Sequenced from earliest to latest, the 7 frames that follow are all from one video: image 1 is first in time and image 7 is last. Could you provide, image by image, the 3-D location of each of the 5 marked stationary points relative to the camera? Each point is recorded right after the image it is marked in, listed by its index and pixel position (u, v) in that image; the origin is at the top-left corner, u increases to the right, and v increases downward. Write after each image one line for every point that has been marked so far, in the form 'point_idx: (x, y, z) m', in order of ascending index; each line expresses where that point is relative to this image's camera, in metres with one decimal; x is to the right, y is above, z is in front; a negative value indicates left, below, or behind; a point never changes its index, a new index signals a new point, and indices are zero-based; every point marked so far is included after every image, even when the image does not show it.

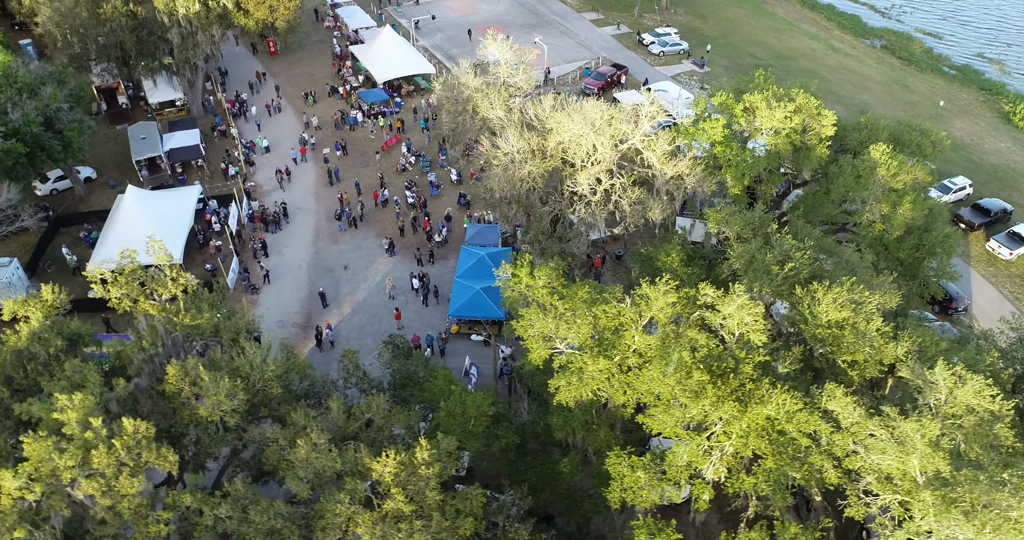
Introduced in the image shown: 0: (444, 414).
0: (-1.6, -3.6, +18.3) m
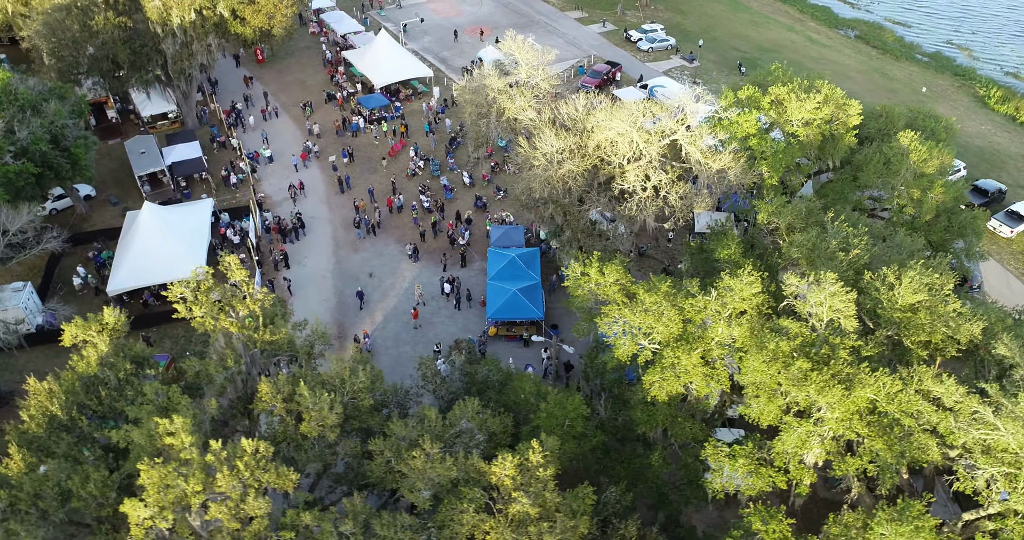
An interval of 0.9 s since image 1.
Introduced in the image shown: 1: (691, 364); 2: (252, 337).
0: (+0.8, -3.7, +18.4) m
1: (+4.6, -2.3, +18.2) m
2: (-6.9, -1.8, +19.1) m
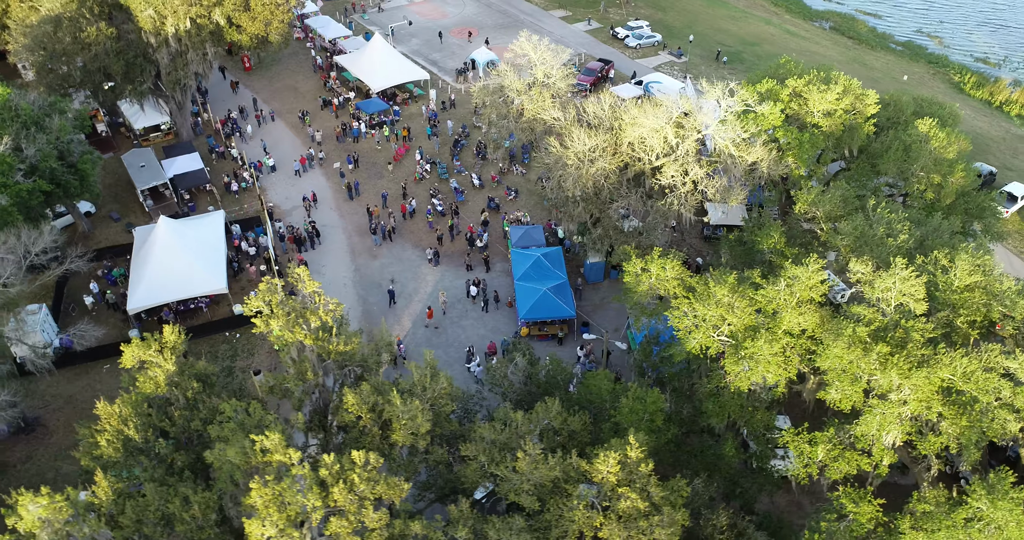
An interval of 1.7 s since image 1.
0: (+2.9, -3.6, +18.5) m
1: (+6.7, -2.1, +18.6) m
2: (-4.9, -2.1, +18.9) m
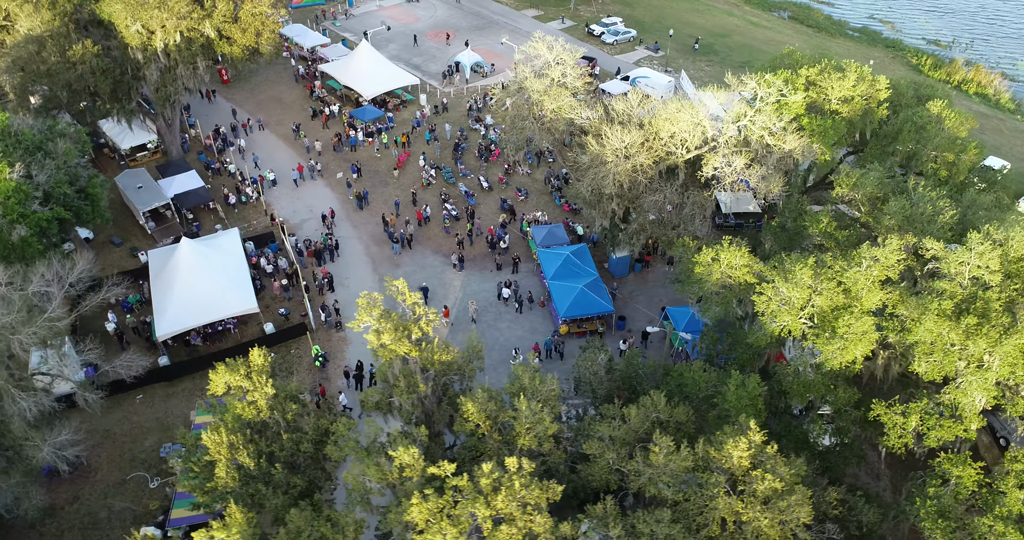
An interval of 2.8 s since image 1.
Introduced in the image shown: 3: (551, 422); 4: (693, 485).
0: (+5.7, -3.4, +19.0) m
1: (+9.4, -1.6, +19.4) m
2: (-2.2, -2.3, +18.8) m
3: (+0.9, -3.6, +17.3) m
4: (+4.1, -4.9, +16.5) m
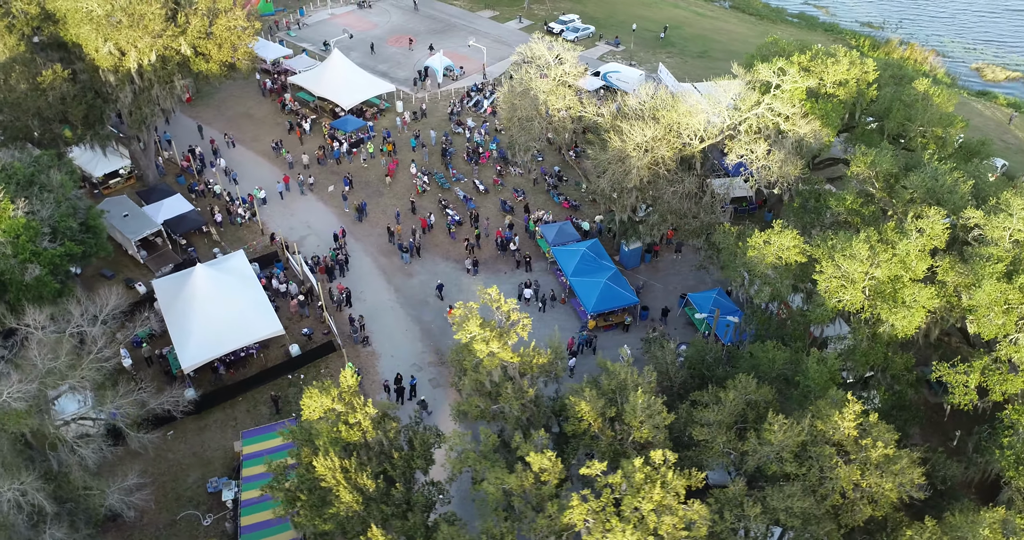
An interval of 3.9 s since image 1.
0: (+8.2, -2.9, +19.9) m
1: (+11.7, -0.8, +20.6) m
2: (+0.4, -2.4, +18.9) m
3: (+3.7, -3.5, +17.7) m
4: (+7.0, -4.5, +17.2) m
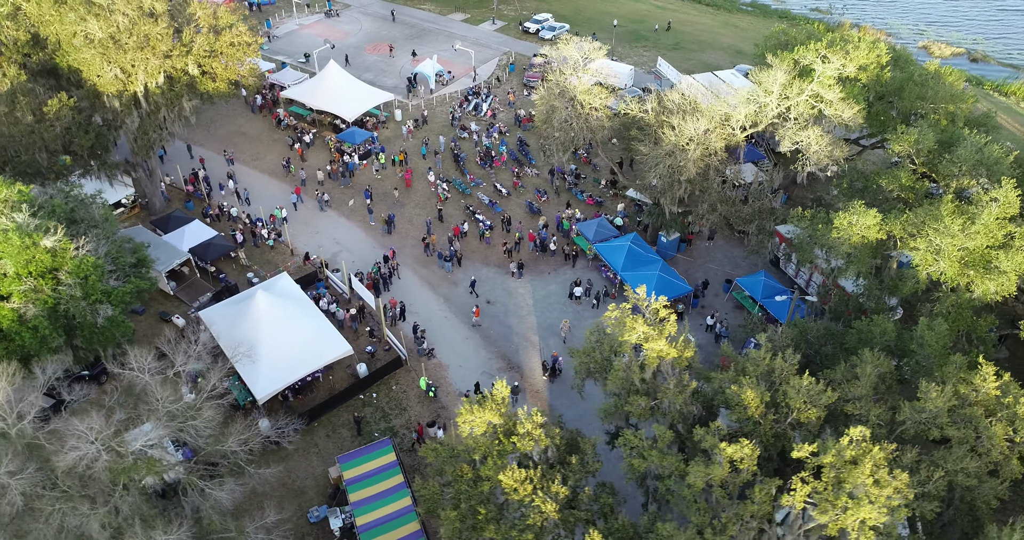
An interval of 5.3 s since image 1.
0: (+12.1, -2.2, +21.2) m
1: (+15.3, +0.2, +22.2) m
2: (+4.4, -2.4, +19.3) m
3: (+7.9, -3.1, +18.5) m
4: (+11.4, -3.9, +18.4) m
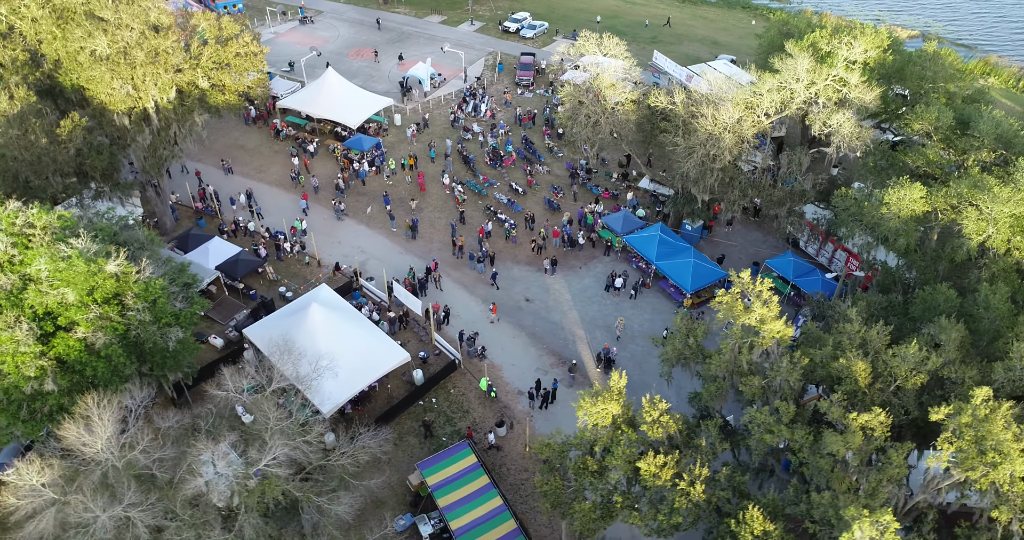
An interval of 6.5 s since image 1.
0: (+15.0, -1.2, +22.5) m
1: (+18.0, +1.4, +23.8) m
2: (+7.5, -1.9, +20.1) m
3: (+11.1, -2.4, +19.6) m
4: (+14.6, -2.9, +19.7) m
